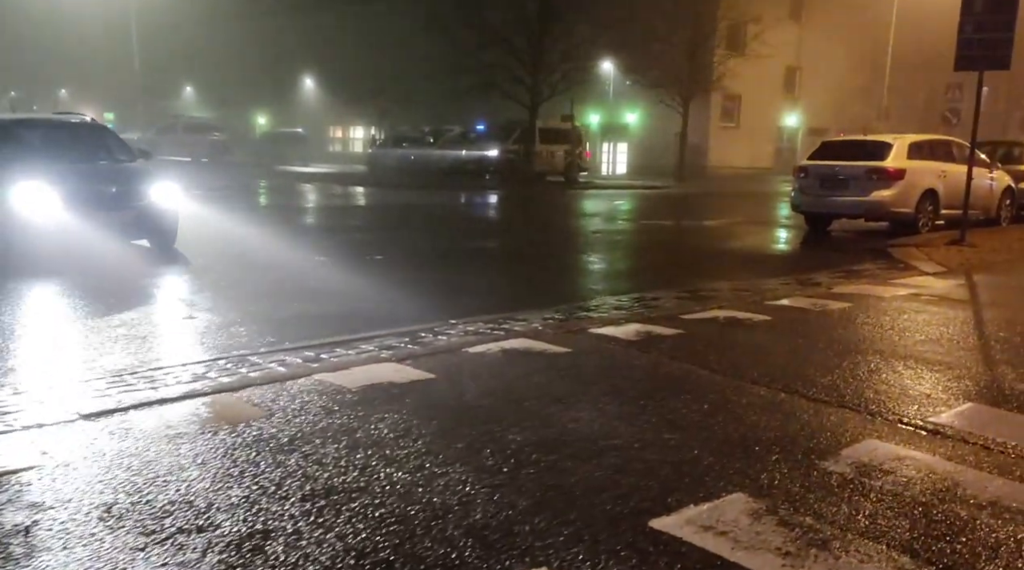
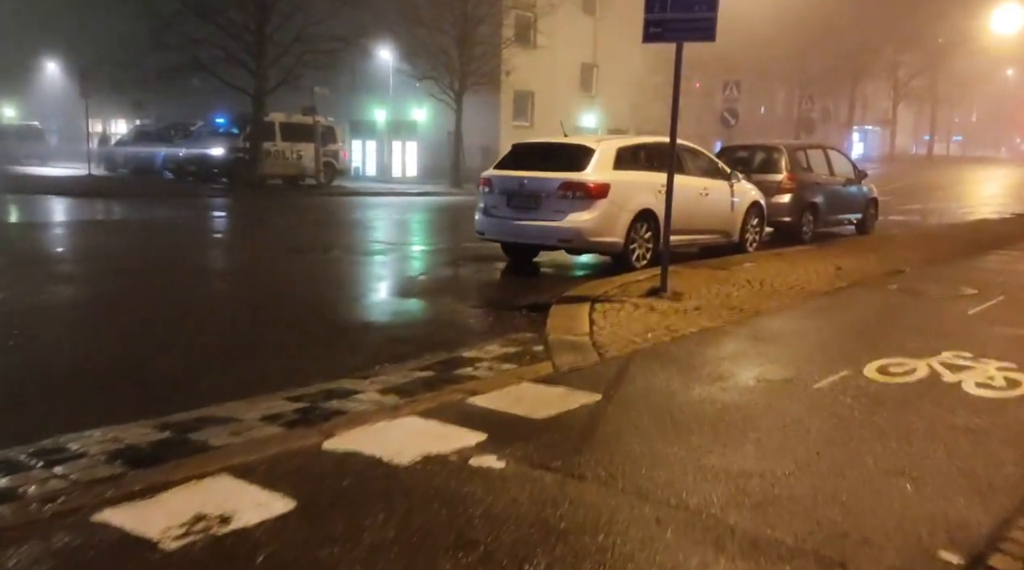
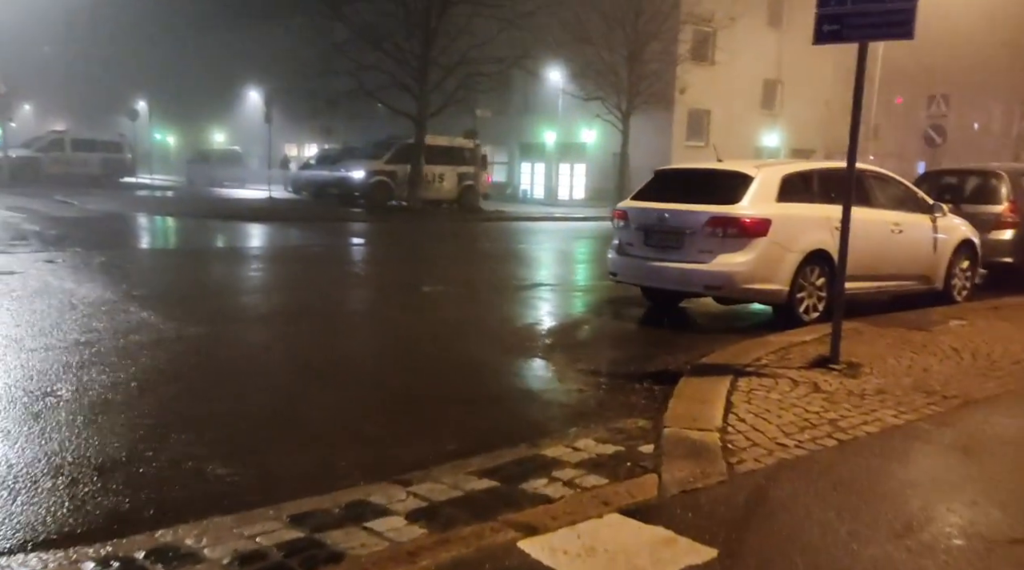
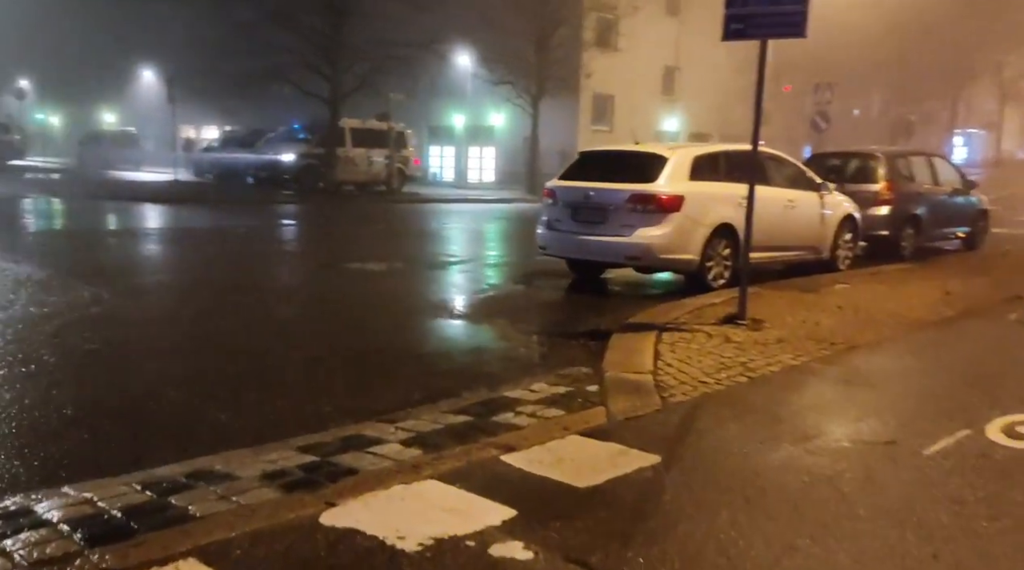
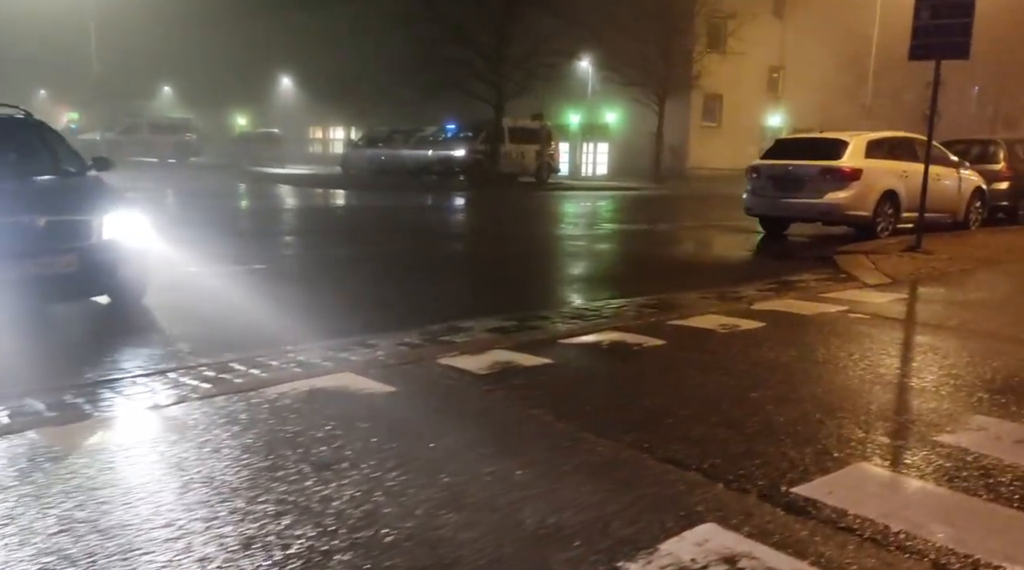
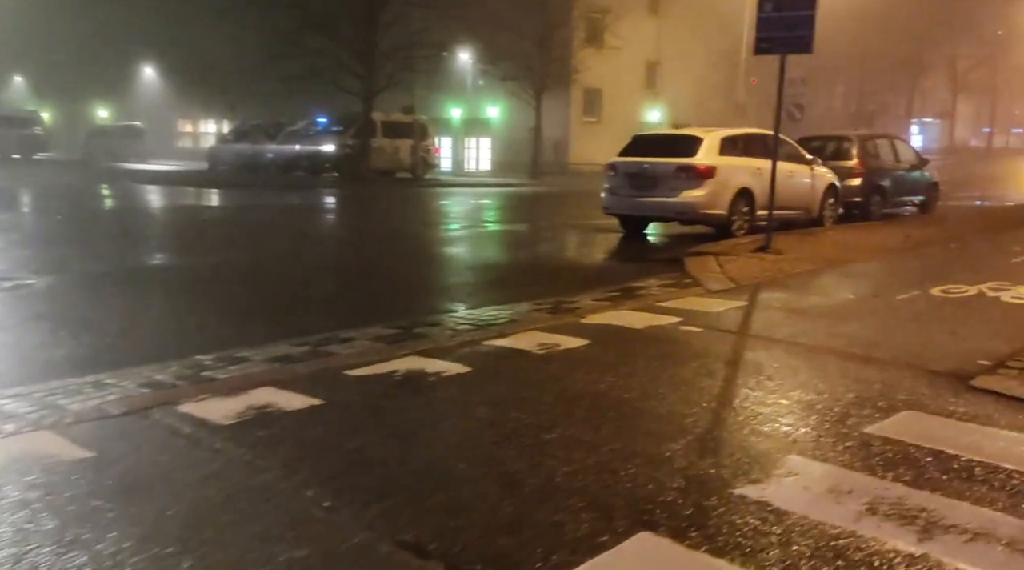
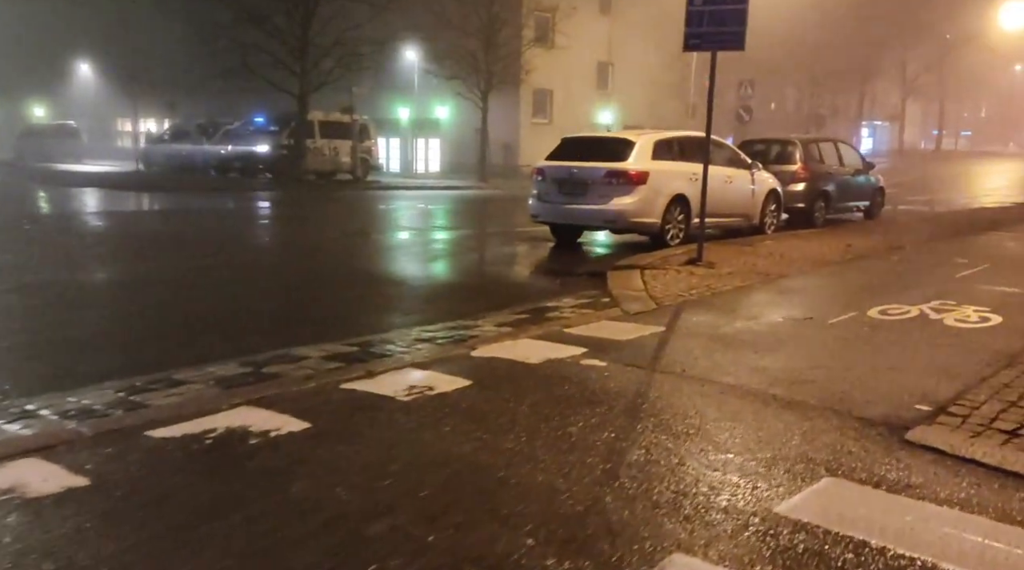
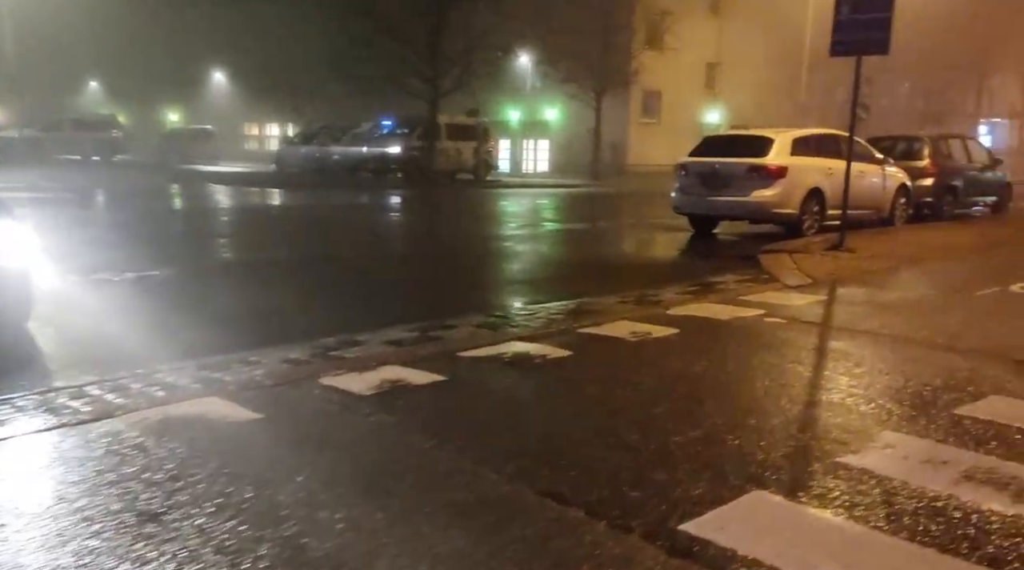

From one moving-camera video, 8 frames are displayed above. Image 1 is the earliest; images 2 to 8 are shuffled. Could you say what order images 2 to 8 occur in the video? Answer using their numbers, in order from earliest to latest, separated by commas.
5, 8, 6, 7, 2, 4, 3
